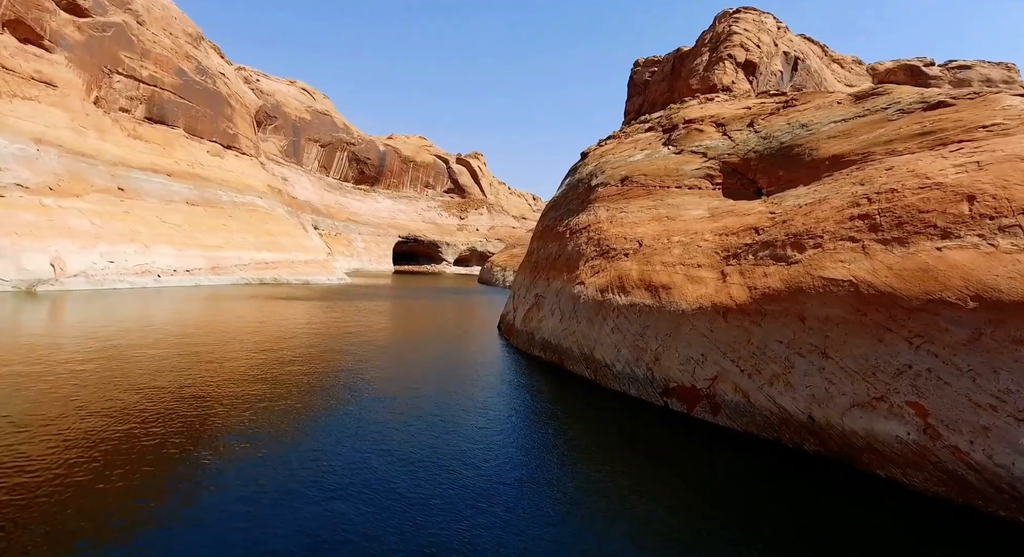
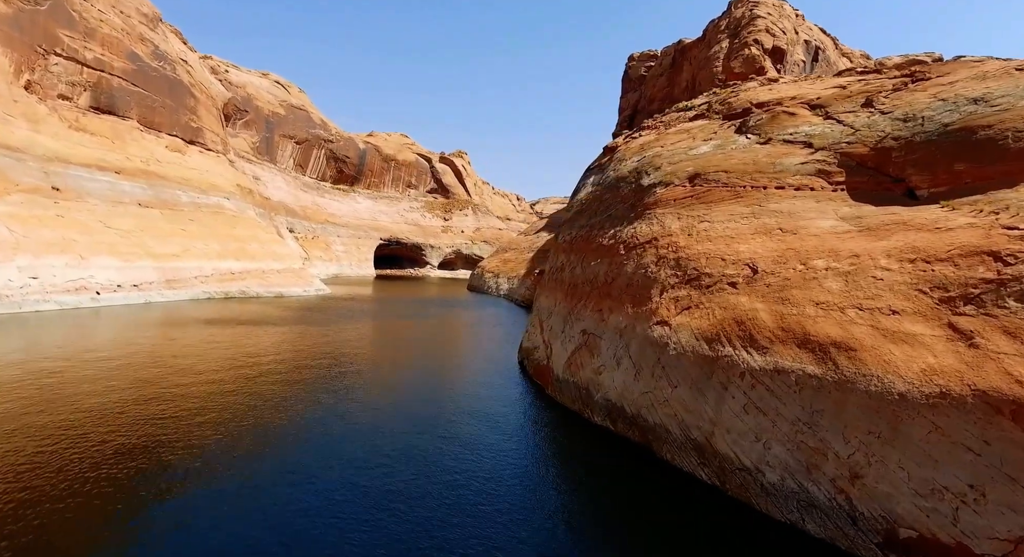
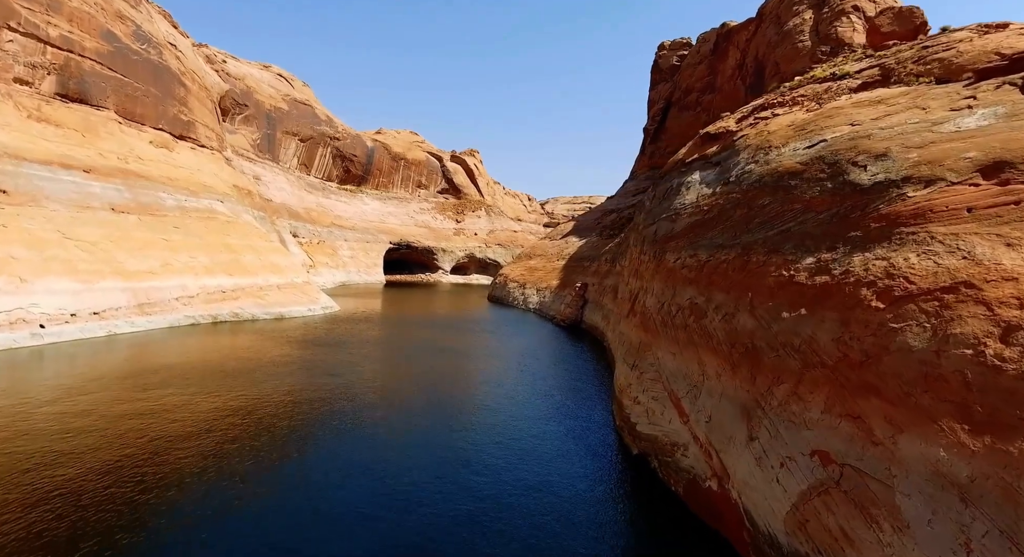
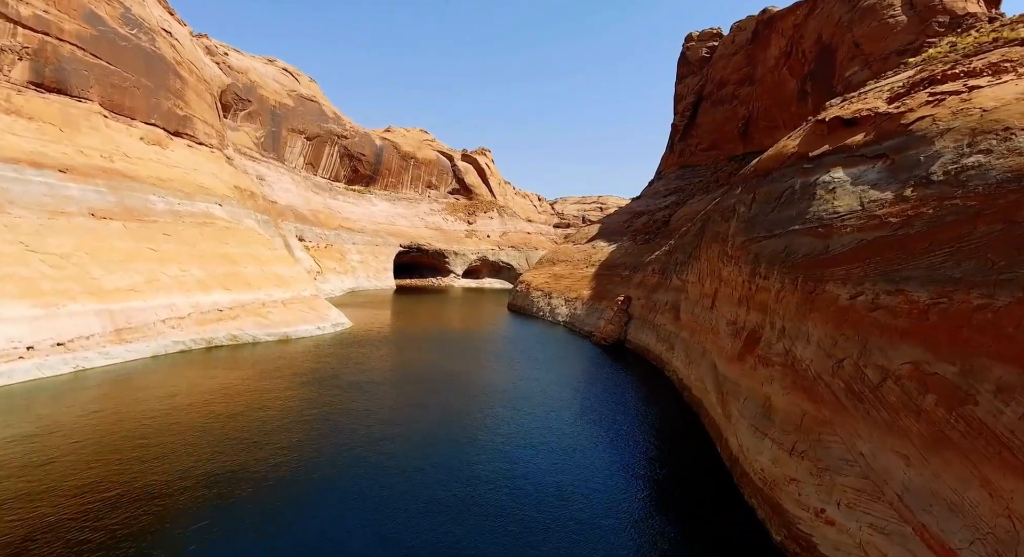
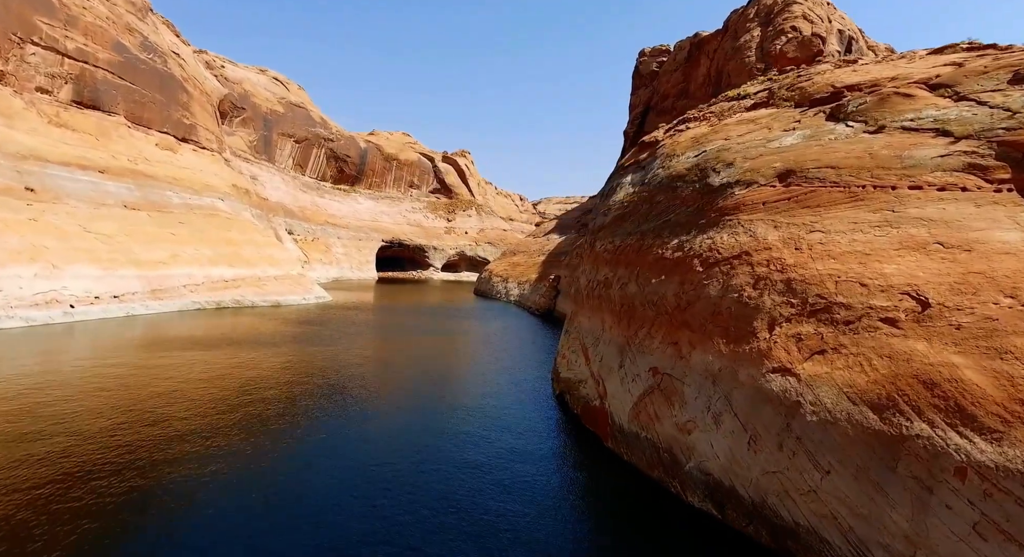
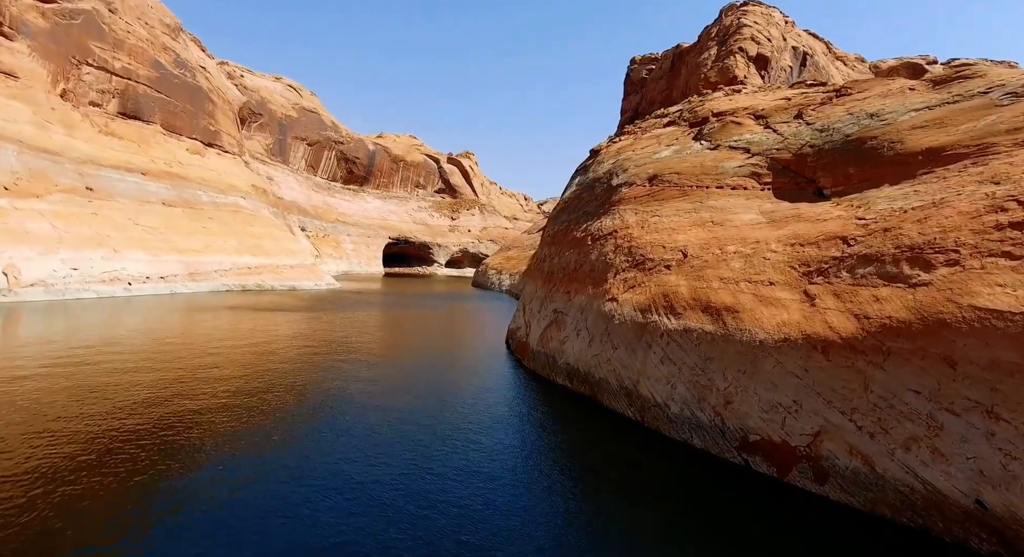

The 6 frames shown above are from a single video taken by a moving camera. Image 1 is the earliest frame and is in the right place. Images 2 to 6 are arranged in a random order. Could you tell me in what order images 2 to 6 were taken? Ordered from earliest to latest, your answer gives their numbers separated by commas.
6, 2, 5, 3, 4
